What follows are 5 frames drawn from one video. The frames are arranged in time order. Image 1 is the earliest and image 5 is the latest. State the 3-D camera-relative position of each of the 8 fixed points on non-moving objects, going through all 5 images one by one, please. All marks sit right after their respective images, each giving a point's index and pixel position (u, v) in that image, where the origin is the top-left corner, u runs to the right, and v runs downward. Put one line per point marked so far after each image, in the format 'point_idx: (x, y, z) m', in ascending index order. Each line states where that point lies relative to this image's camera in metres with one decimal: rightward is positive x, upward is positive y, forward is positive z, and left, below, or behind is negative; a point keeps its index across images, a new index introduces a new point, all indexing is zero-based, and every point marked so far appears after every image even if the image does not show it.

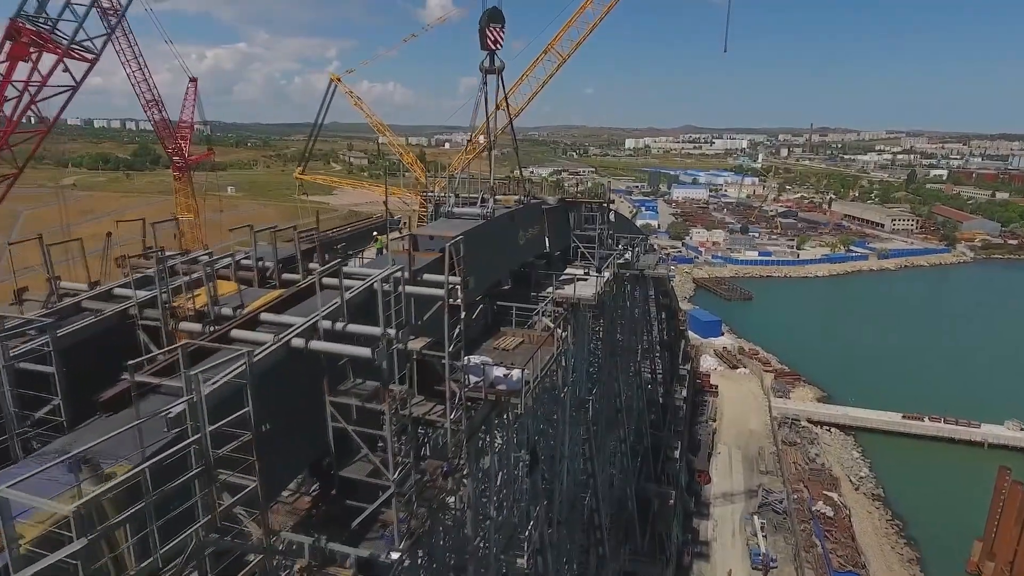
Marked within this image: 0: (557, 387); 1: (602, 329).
0: (+0.5, -1.5, +9.1) m
1: (+1.8, -0.8, +12.9) m
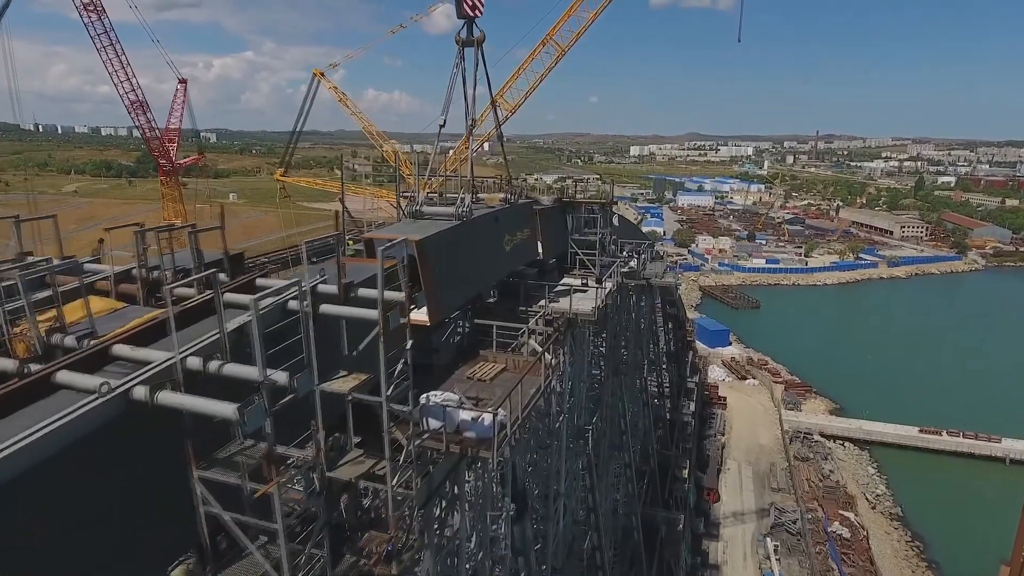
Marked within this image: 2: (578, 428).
0: (+0.4, -1.6, +7.8) m
1: (+1.7, -1.0, +11.6) m
2: (+1.0, -2.1, +9.5) m
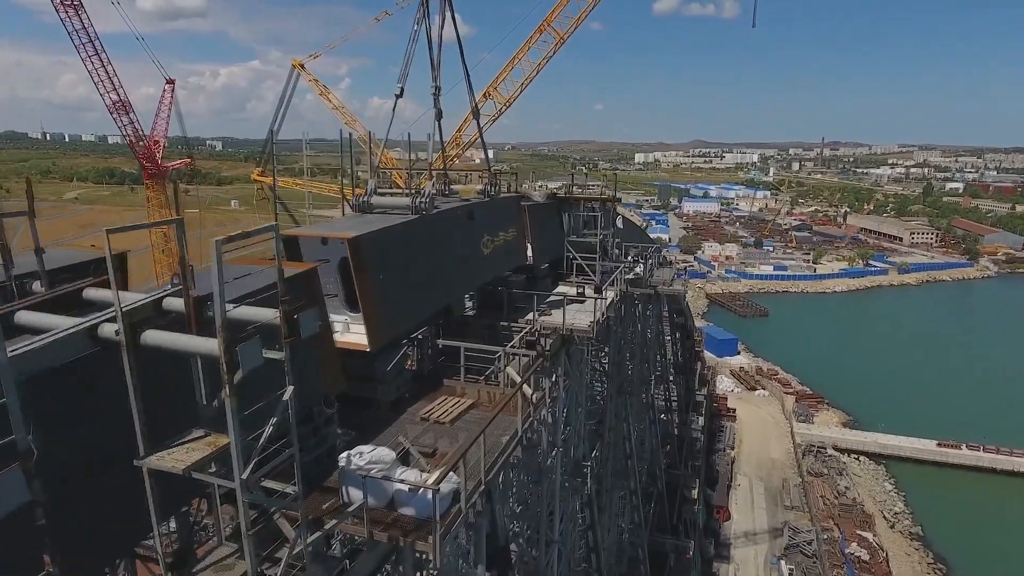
0: (+0.2, -1.7, +6.4) m
1: (+1.5, -1.2, +10.2) m
2: (+0.8, -2.2, +8.2) m
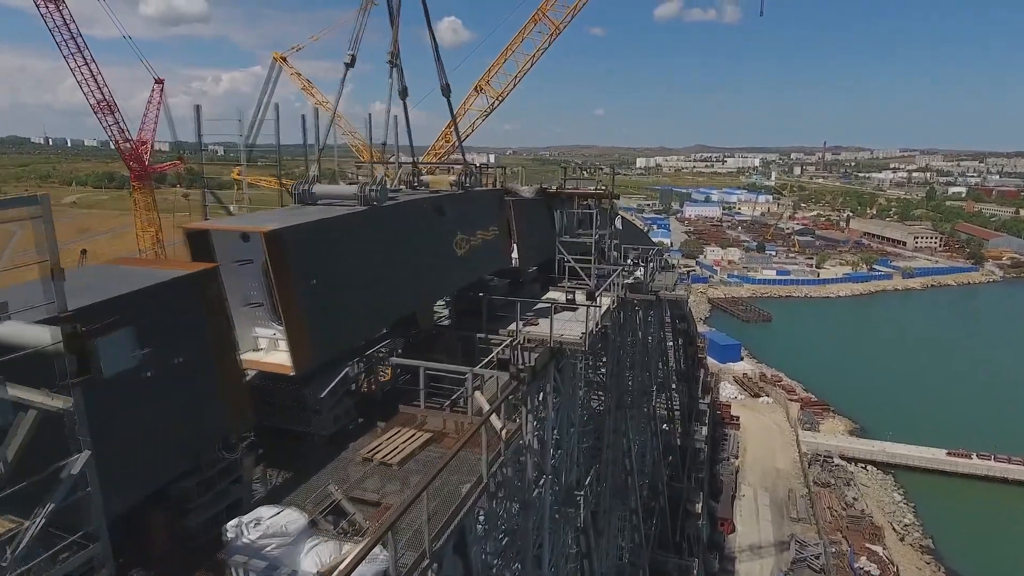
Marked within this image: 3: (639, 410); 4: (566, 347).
0: (0.0, -1.8, +5.6) m
1: (+1.3, -1.2, +9.4) m
2: (+0.6, -2.3, +7.3) m
3: (+2.7, -2.5, +13.5) m
4: (+0.6, -0.6, +6.6) m
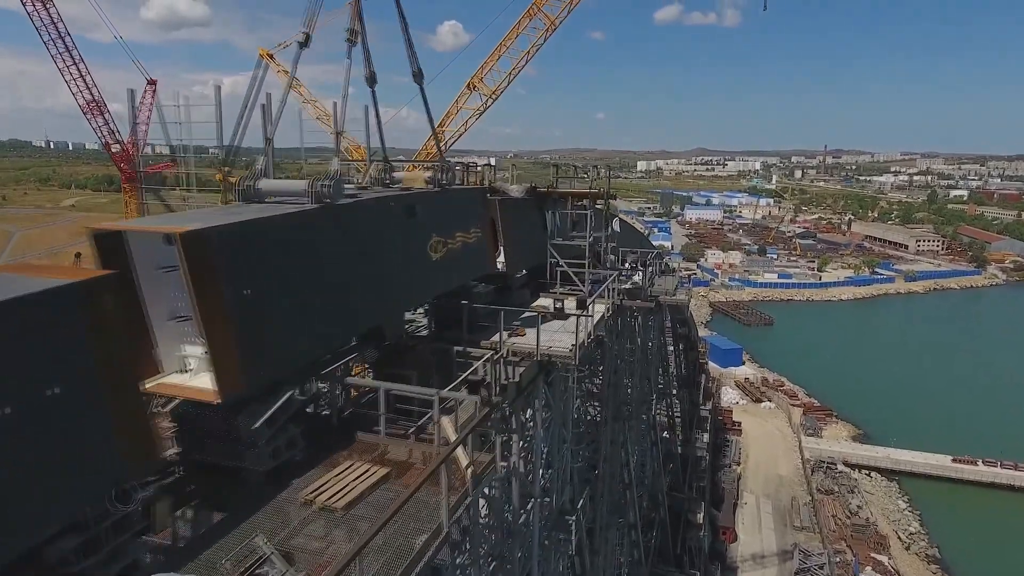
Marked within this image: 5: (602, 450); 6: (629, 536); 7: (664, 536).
0: (-0.1, -1.8, +5.0) m
1: (+1.2, -1.3, +8.9) m
2: (+0.5, -2.3, +6.8) m
3: (+2.5, -2.6, +13.0) m
4: (+0.4, -0.7, +6.1) m
5: (+1.2, -2.3, +9.0) m
6: (+2.3, -4.9, +12.6) m
7: (+4.0, -6.6, +17.0) m
